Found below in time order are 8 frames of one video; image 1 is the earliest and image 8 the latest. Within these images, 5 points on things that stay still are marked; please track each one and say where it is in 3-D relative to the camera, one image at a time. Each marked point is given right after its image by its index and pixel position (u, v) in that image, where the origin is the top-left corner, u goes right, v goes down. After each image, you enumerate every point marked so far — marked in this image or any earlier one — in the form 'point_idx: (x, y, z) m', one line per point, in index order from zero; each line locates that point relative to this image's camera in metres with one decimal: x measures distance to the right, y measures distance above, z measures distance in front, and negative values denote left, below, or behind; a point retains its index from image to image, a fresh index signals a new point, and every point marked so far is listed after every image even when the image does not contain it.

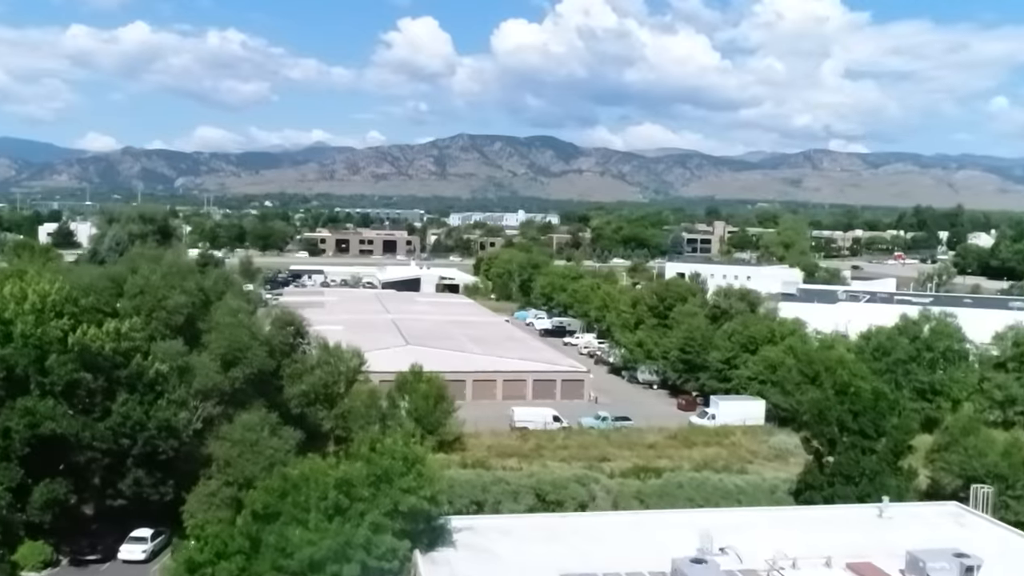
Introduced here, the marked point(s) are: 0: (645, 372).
0: (+1.6, -1.0, +12.4) m
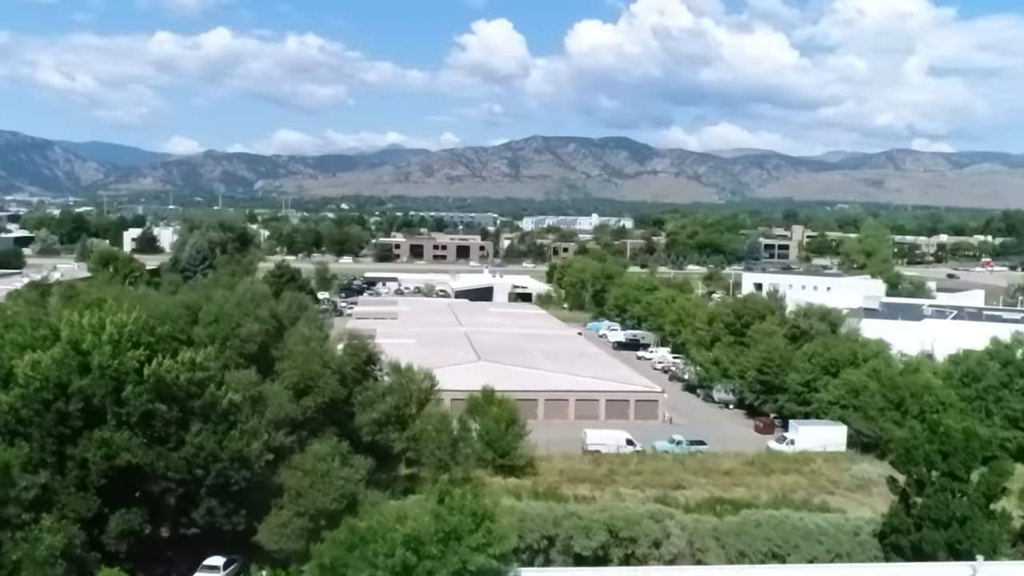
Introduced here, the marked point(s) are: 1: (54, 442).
0: (+2.5, -1.2, +12.1) m
1: (-2.5, -0.8, +5.5) m
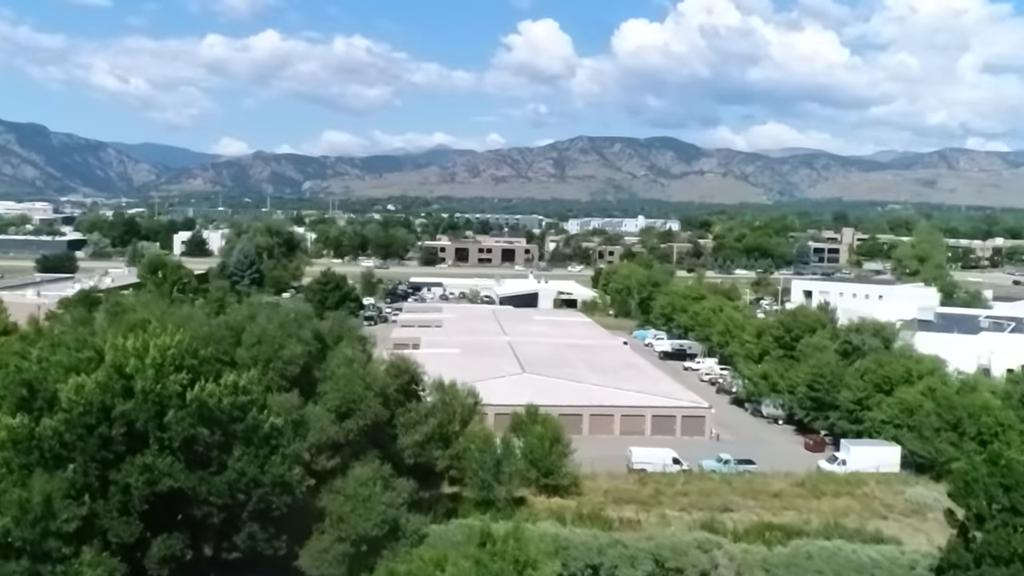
0: (+3.0, -1.4, +11.9) m
1: (-2.2, -1.0, +5.5) m
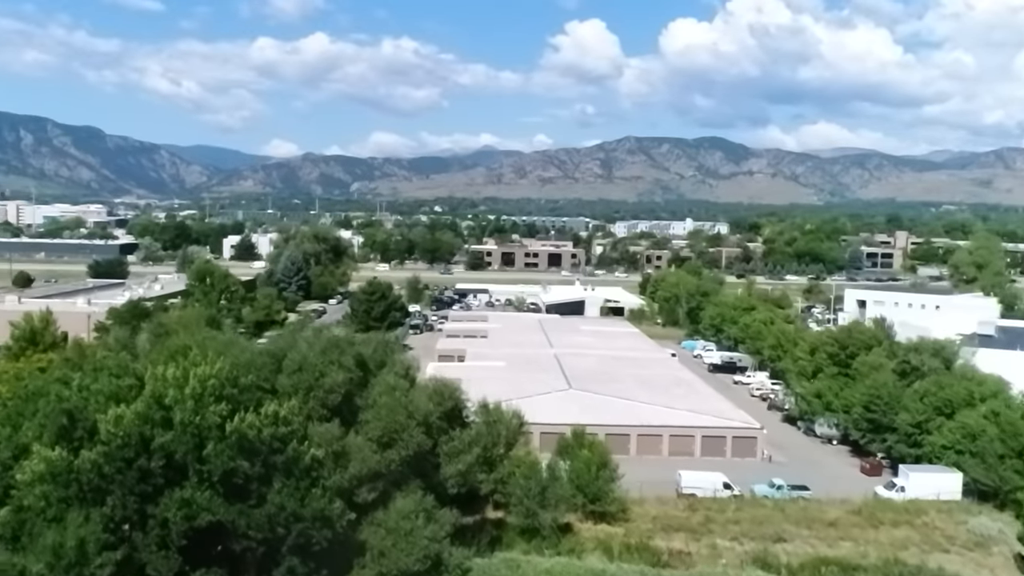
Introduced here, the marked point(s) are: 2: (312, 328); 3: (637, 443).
0: (+3.6, -1.6, +11.6) m
1: (-2.0, -1.1, +5.4) m
2: (-1.5, -0.3, +7.4) m
3: (+1.3, -1.6, +10.5) m
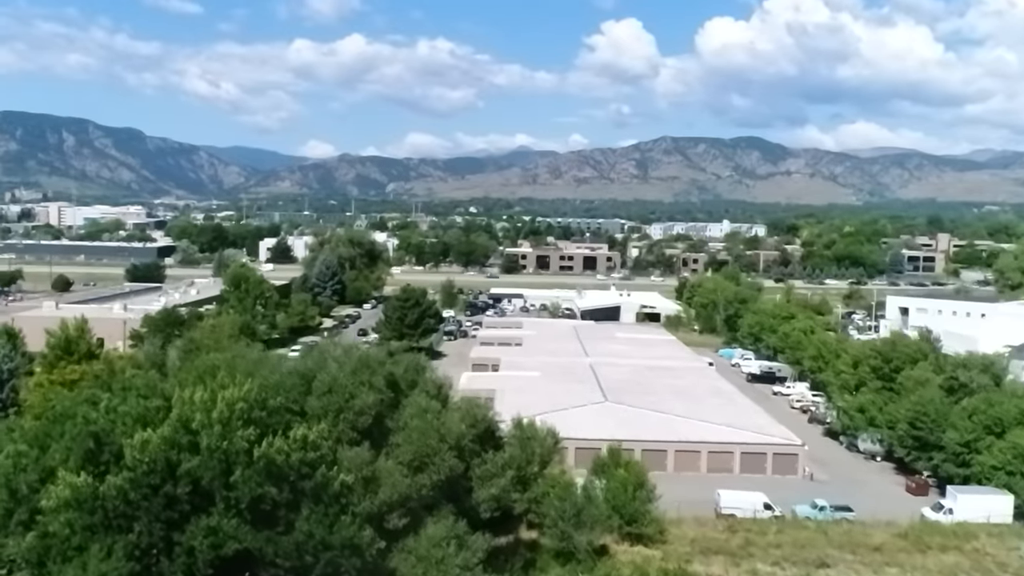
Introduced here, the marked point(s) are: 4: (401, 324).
0: (+3.9, -1.7, +11.2) m
1: (-1.8, -1.2, +5.3) m
2: (-1.2, -0.4, +7.3) m
3: (+1.6, -1.7, +10.3) m
4: (-1.9, -0.6, +17.4) m
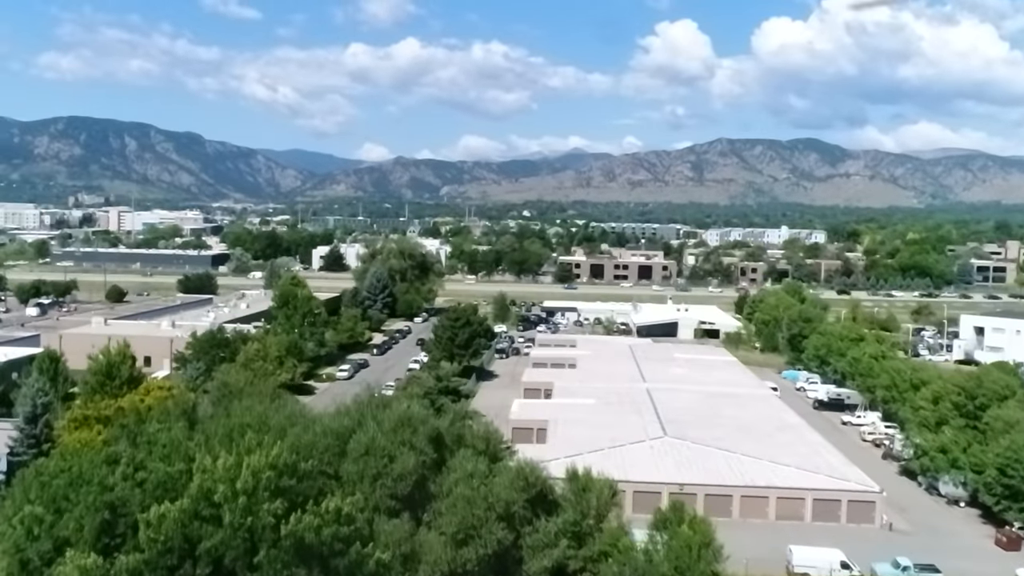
0: (+4.5, -2.0, +10.4) m
1: (-1.6, -1.5, +4.8) m
2: (-0.9, -0.7, +6.8) m
3: (+2.2, -2.0, +9.6) m
4: (-1.0, -0.9, +16.9) m
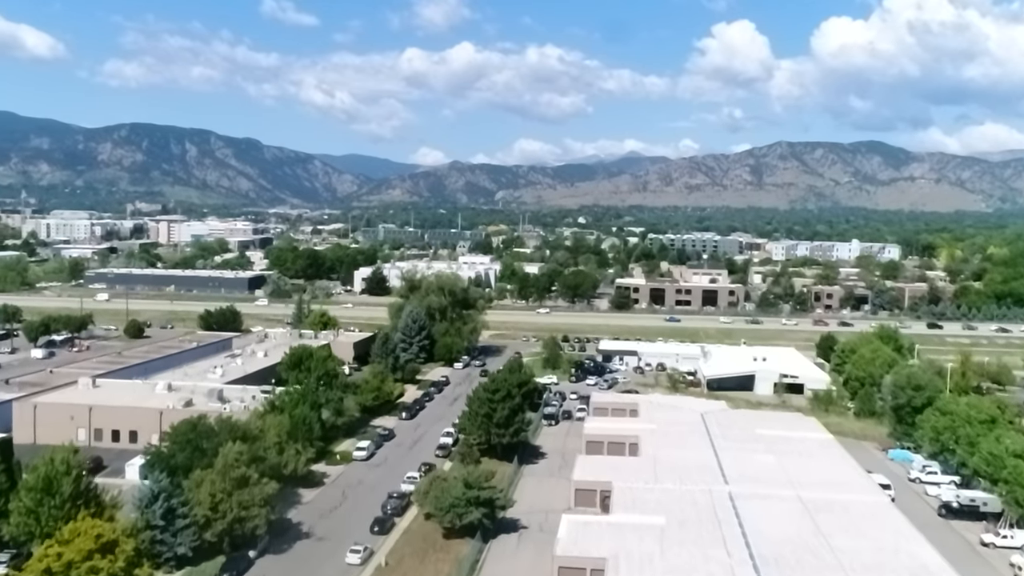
0: (+4.8, -2.9, +7.3) m
1: (-1.5, -2.4, +2.0) m
2: (-0.7, -1.6, +4.0) m
3: (+2.4, -2.9, +6.6) m
4: (-0.3, -1.8, +14.1) m
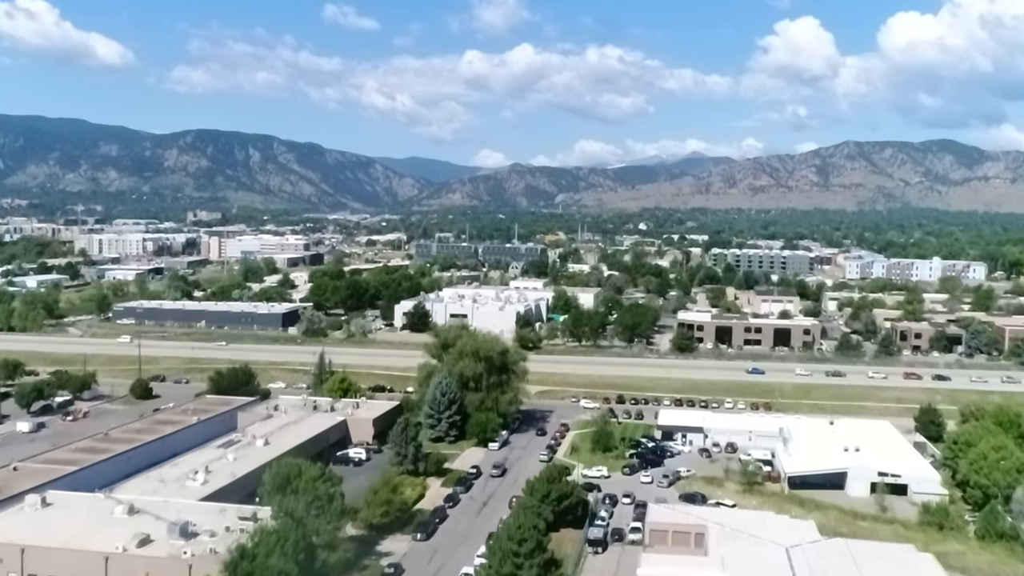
0: (+4.7, -4.2, +3.9) m
1: (-1.9, -3.7, -1.0) m
2: (-1.0, -2.9, +0.9) m
3: (+2.3, -4.2, +3.3) m
4: (0.0, -3.1, +11.0) m
